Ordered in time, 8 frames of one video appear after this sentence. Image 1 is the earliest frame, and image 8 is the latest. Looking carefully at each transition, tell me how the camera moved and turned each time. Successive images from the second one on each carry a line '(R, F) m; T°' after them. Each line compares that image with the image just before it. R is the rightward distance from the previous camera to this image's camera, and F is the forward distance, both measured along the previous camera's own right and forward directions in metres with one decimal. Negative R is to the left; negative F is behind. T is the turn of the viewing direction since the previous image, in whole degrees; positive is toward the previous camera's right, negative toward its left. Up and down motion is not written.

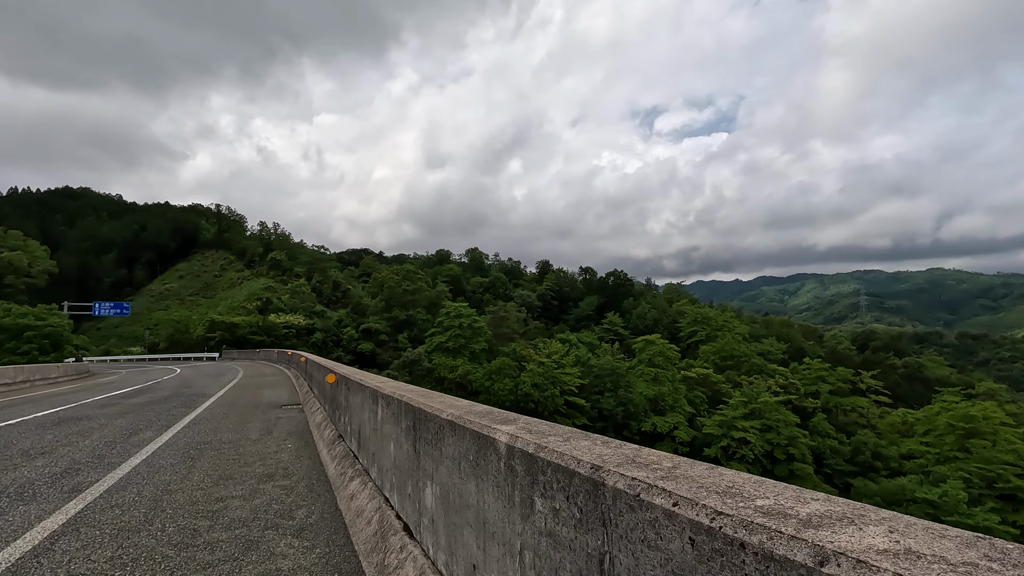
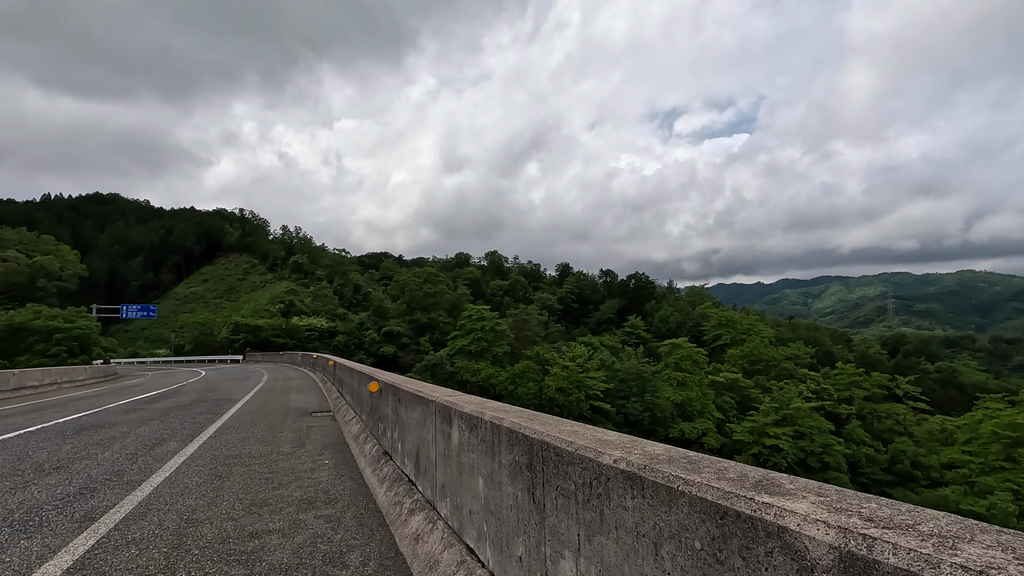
(-0.6, +0.8) m; -2°
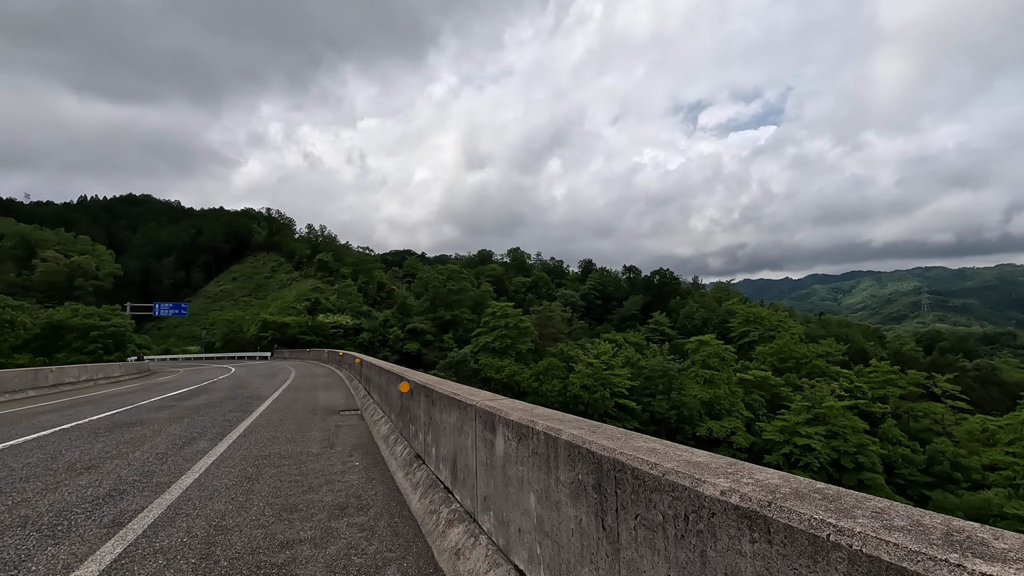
(-0.2, +0.3) m; -2°
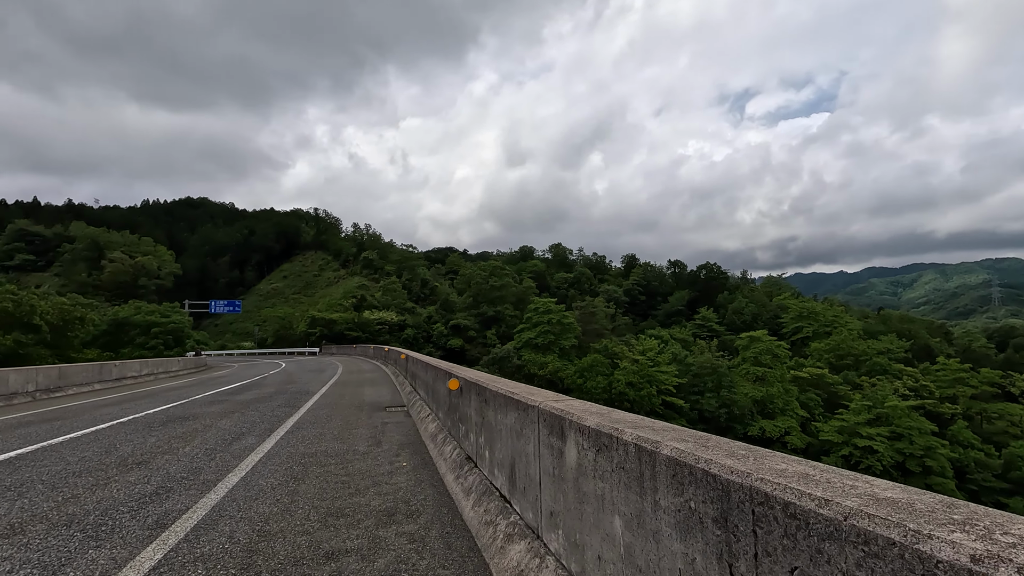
(-0.1, +0.4) m; -4°
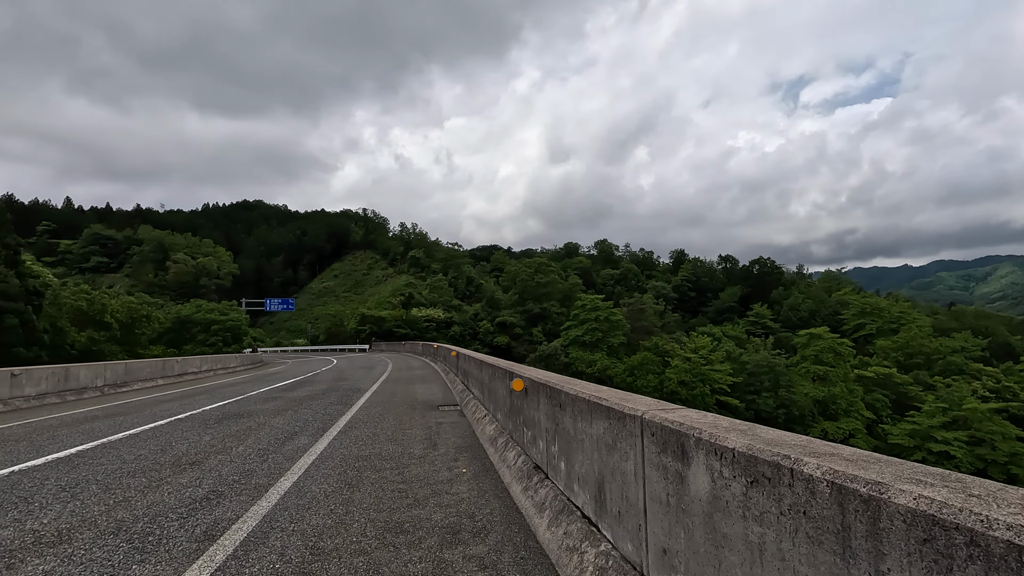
(-0.2, +0.5) m; -5°
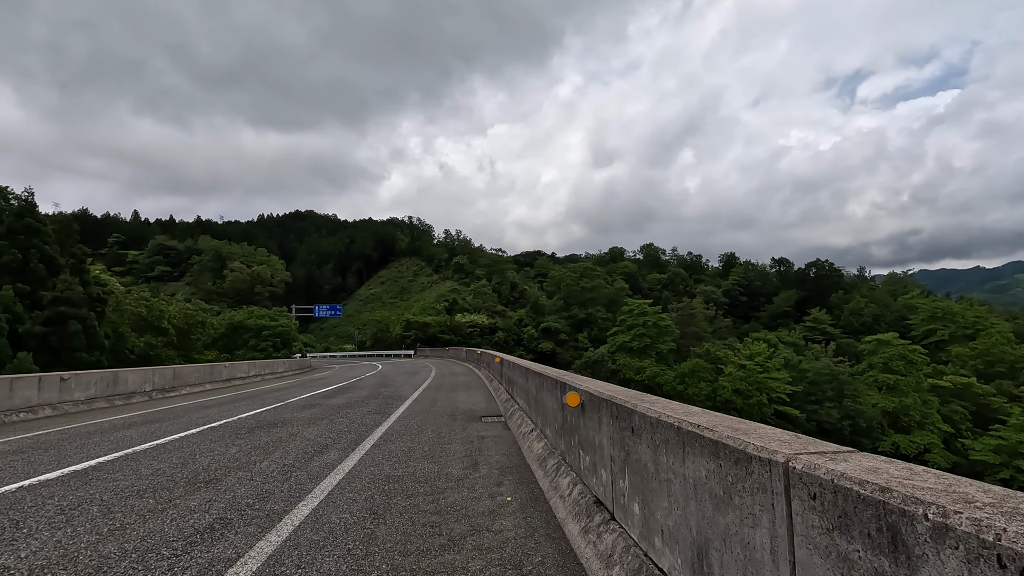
(-0.1, +0.9) m; -5°
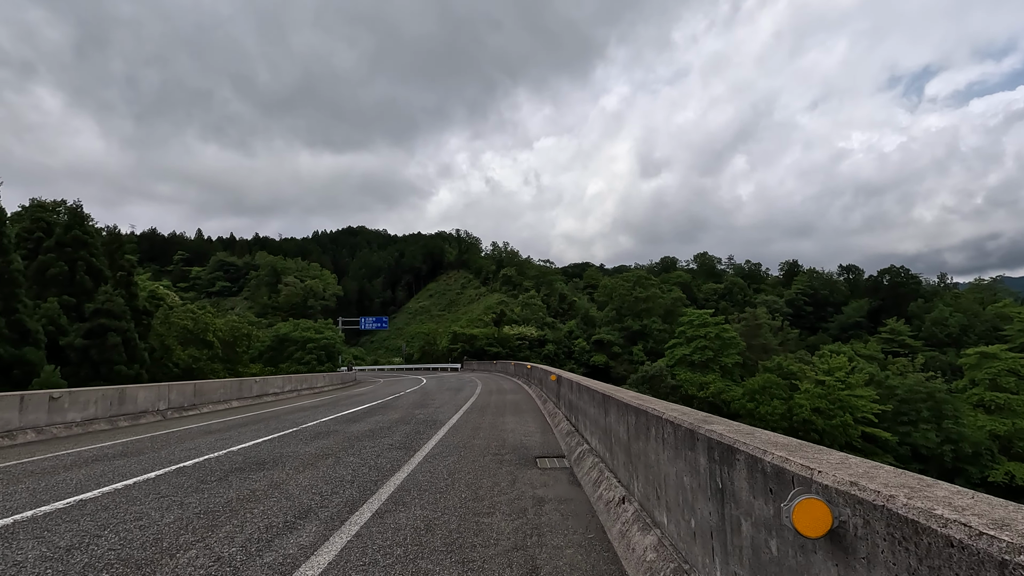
(-0.2, +2.6) m; -5°
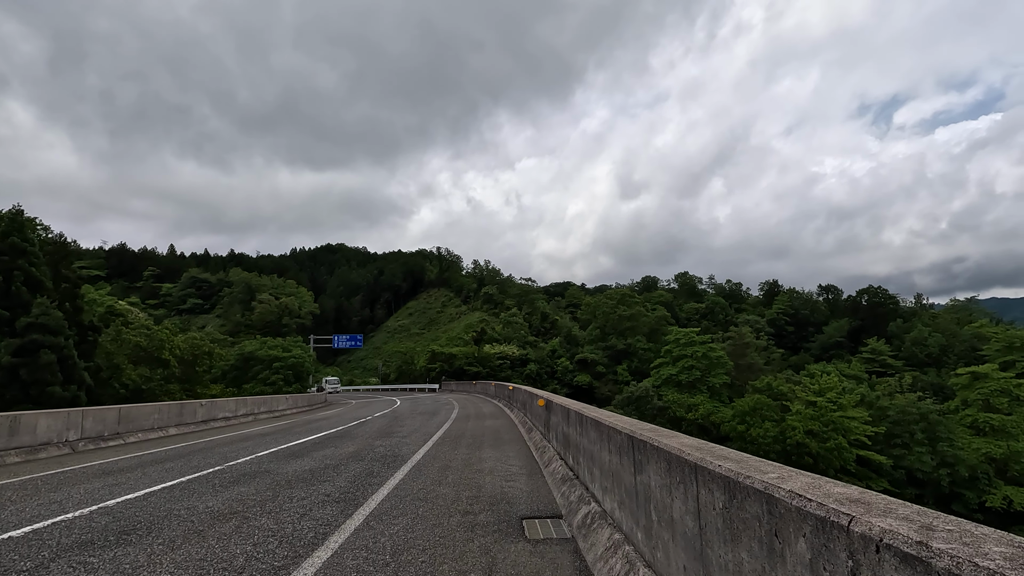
(0.0, +2.0) m; +2°
